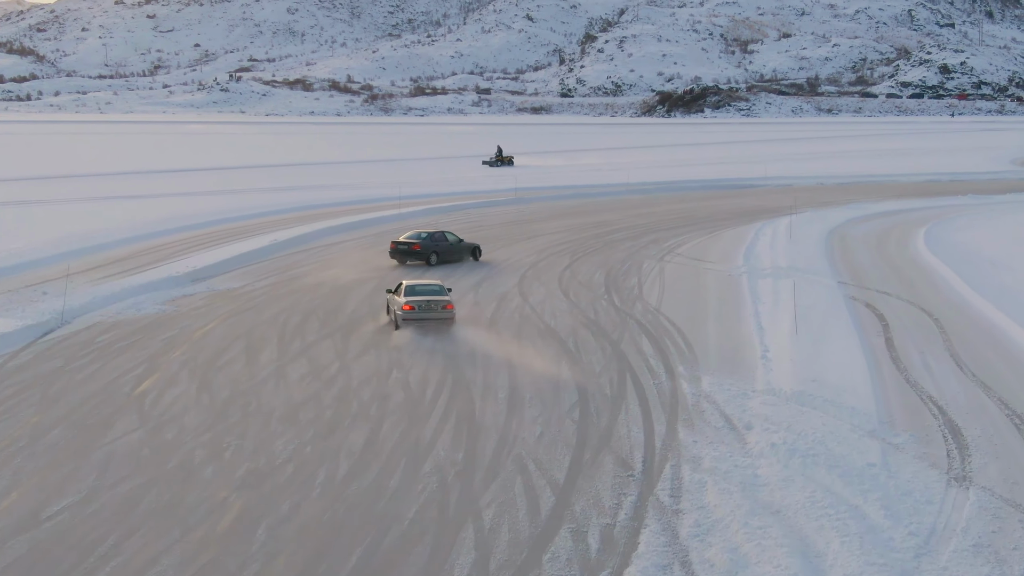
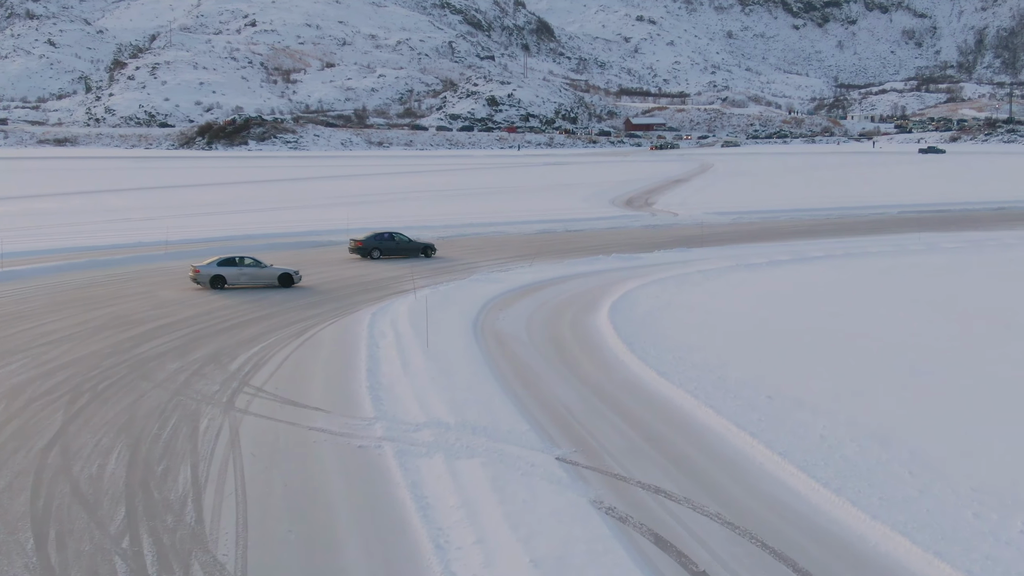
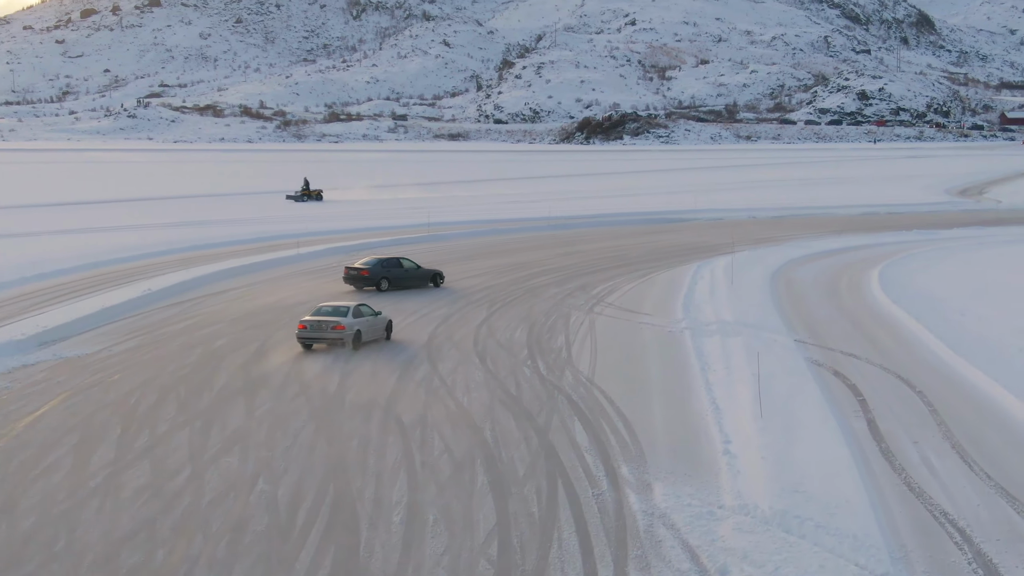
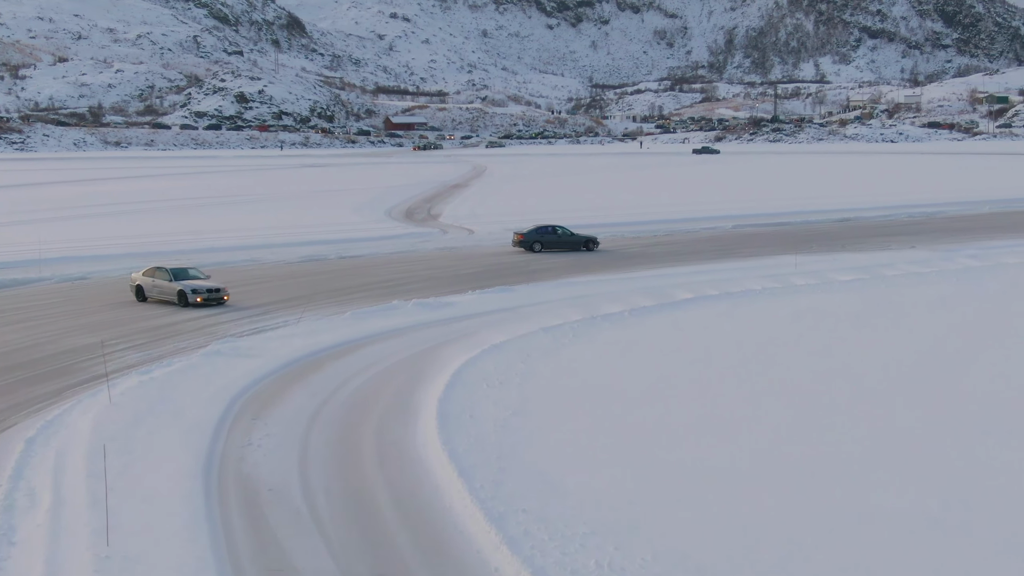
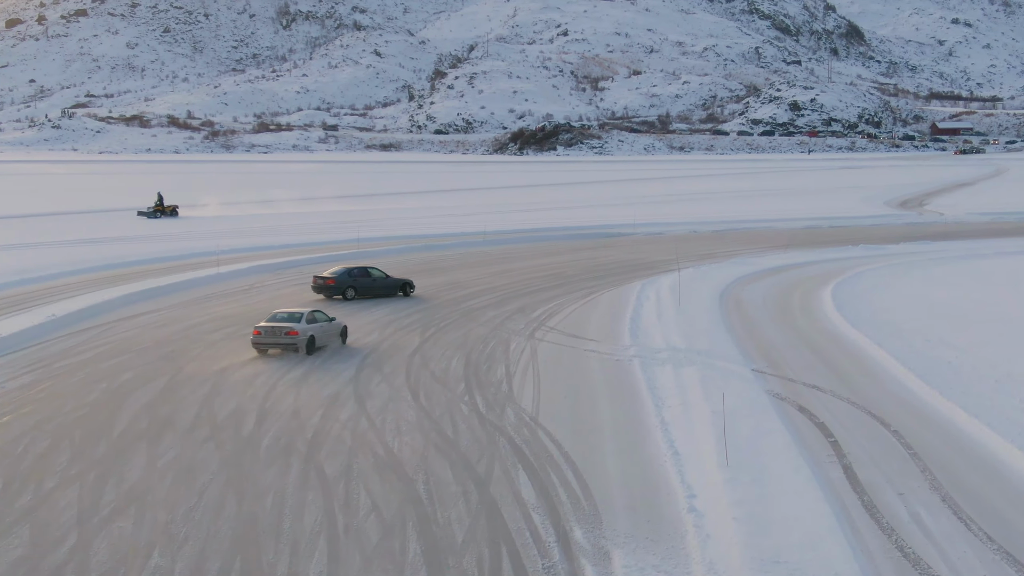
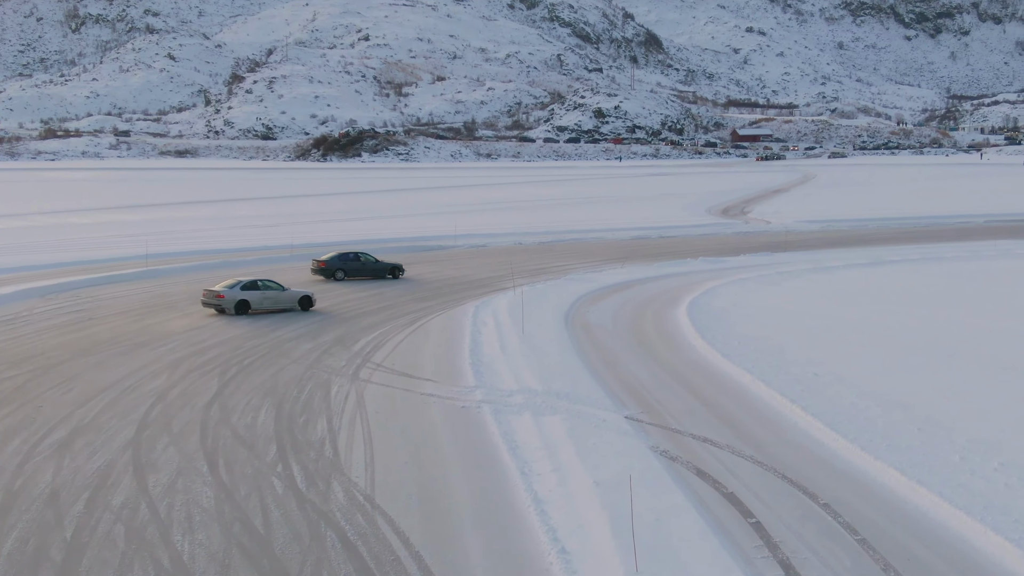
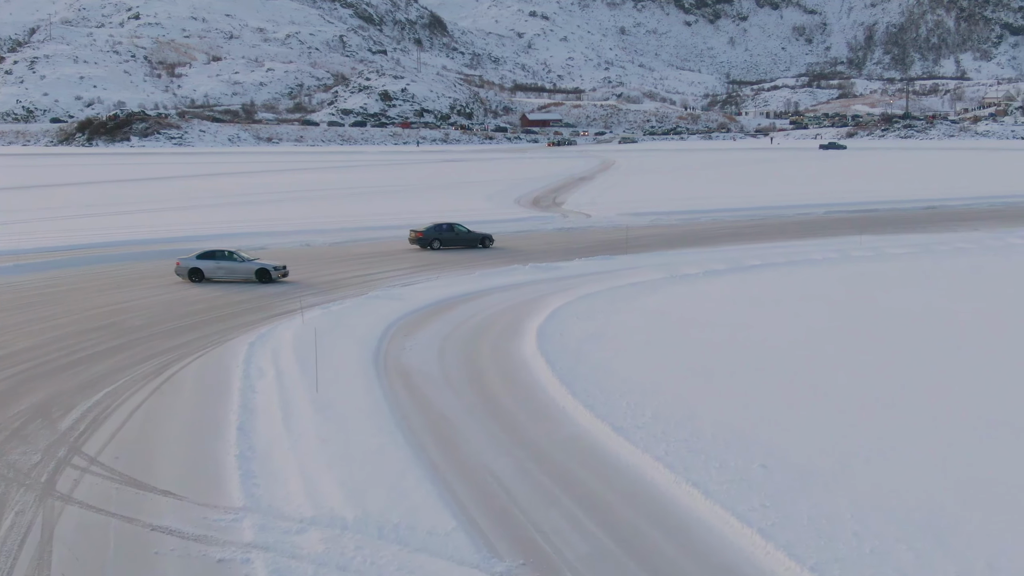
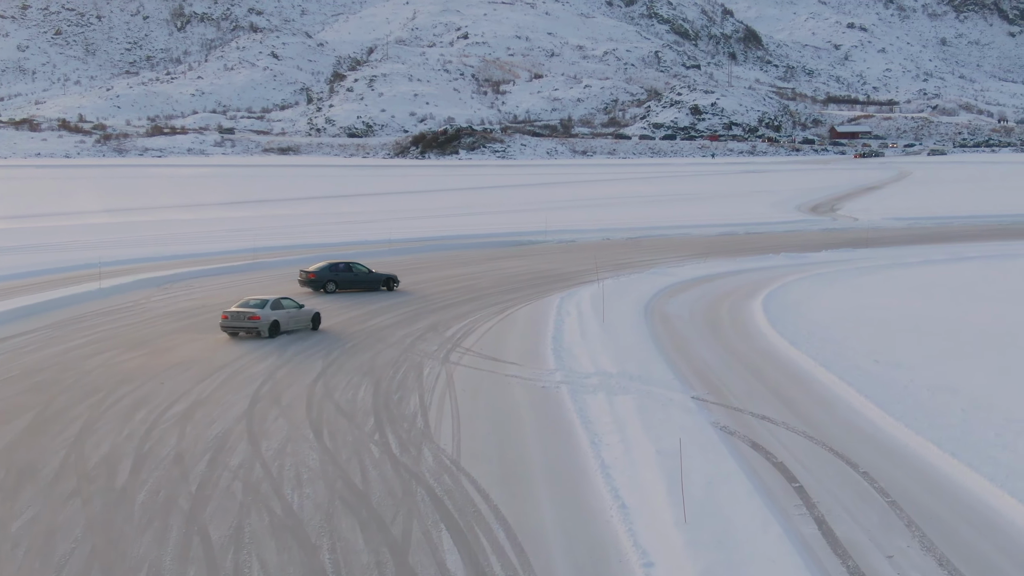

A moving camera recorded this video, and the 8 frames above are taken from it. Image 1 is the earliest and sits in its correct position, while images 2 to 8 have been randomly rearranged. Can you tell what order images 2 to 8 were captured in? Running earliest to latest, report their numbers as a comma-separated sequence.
3, 5, 8, 6, 2, 7, 4
